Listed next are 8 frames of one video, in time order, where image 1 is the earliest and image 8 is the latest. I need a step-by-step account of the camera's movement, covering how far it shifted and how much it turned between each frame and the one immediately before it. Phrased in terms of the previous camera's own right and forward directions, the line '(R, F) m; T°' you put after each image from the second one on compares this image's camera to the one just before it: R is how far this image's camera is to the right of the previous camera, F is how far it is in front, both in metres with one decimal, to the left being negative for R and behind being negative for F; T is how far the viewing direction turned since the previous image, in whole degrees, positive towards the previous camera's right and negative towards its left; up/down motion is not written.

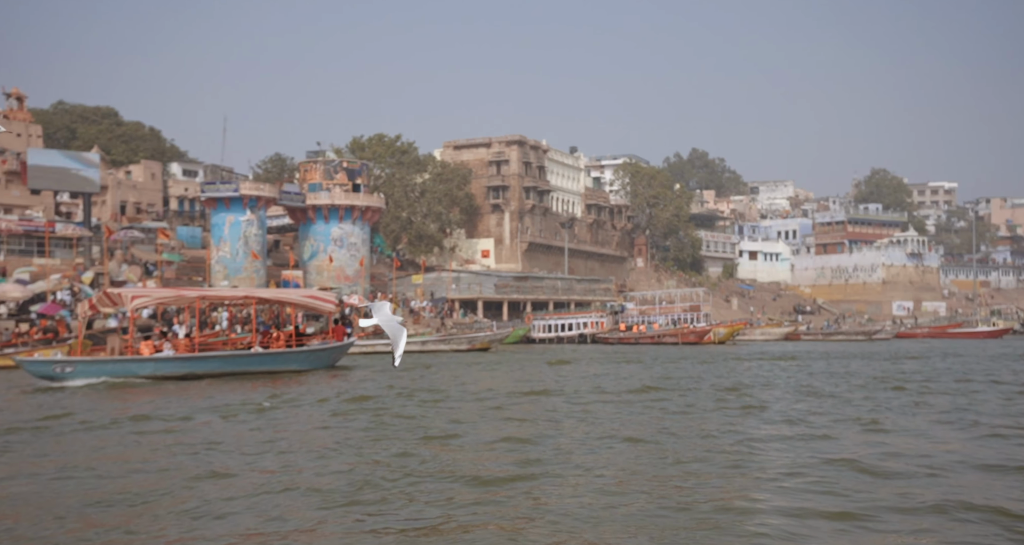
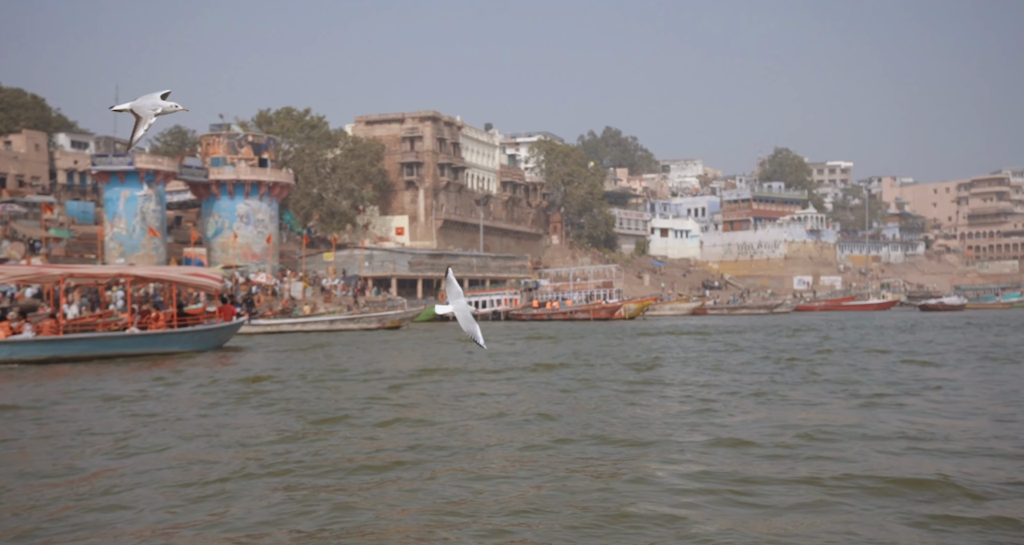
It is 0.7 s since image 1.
(-0.4, +0.5) m; +5°
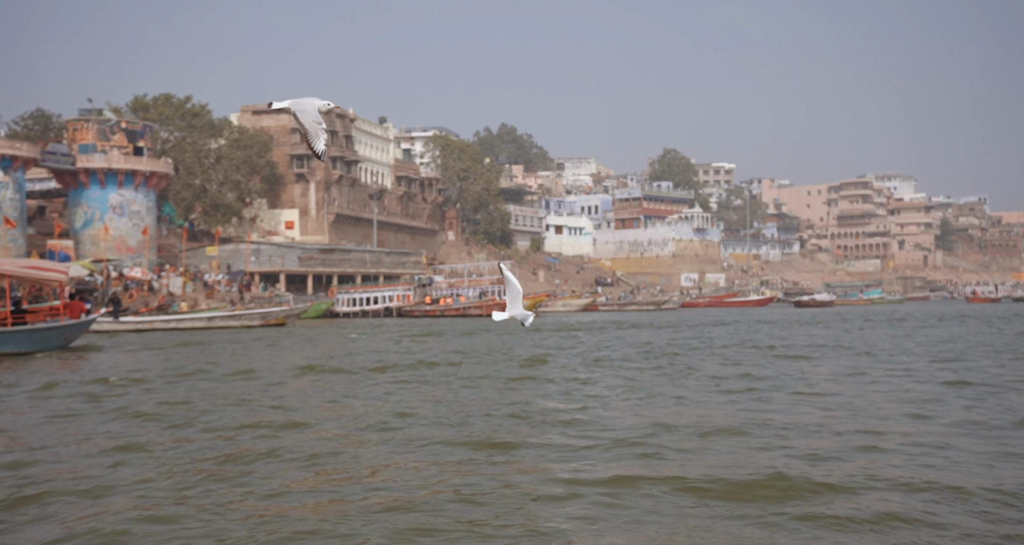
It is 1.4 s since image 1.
(+0.1, 0.0) m; +6°
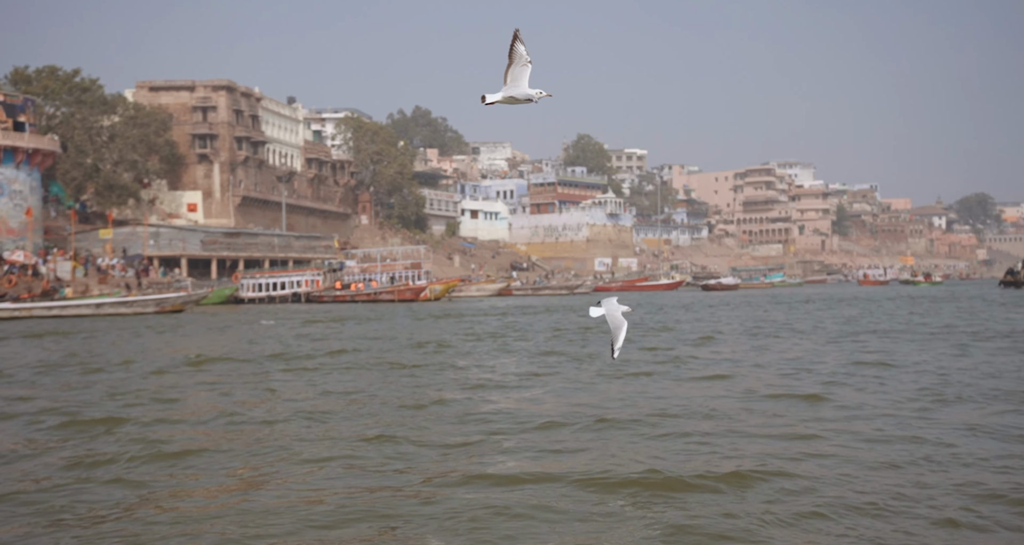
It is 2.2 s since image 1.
(+0.1, +0.2) m; +4°
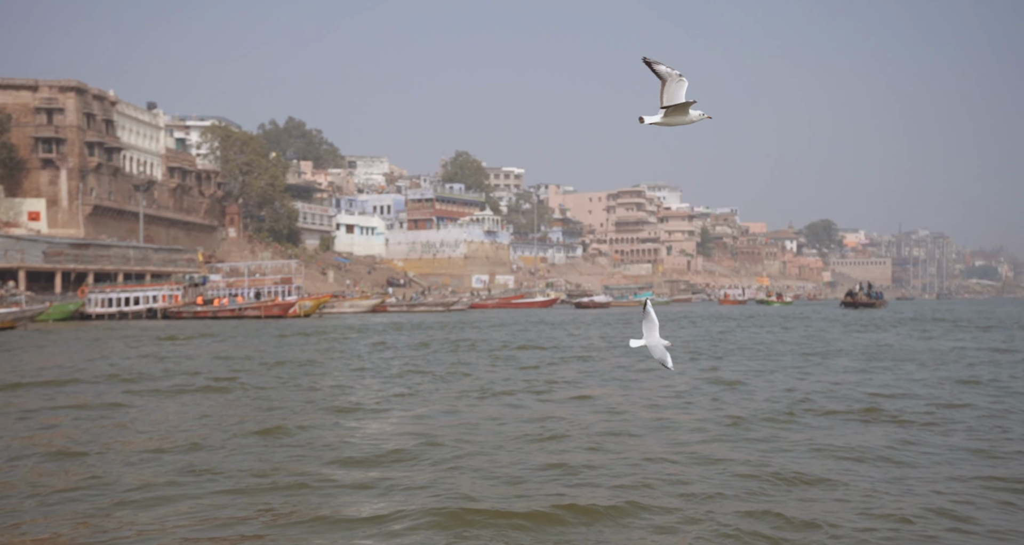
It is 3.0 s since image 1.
(+0.1, +0.4) m; +6°
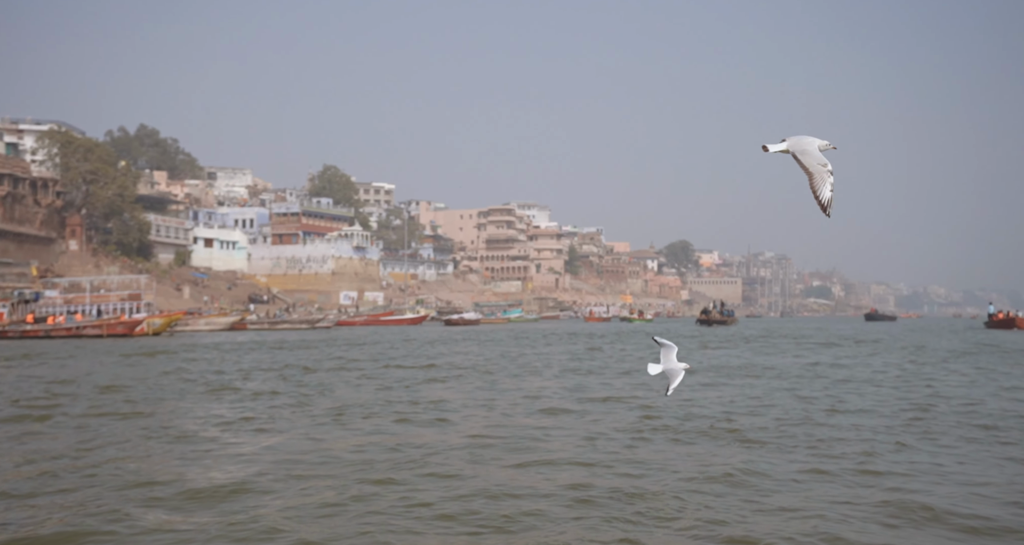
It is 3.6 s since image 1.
(+0.2, +0.7) m; +7°
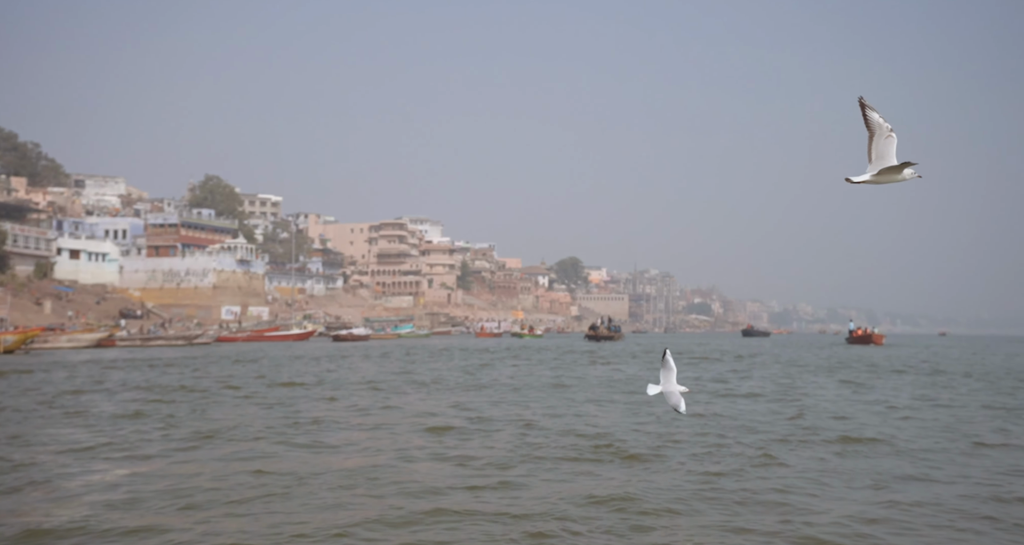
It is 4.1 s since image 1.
(+0.2, +1.0) m; +6°
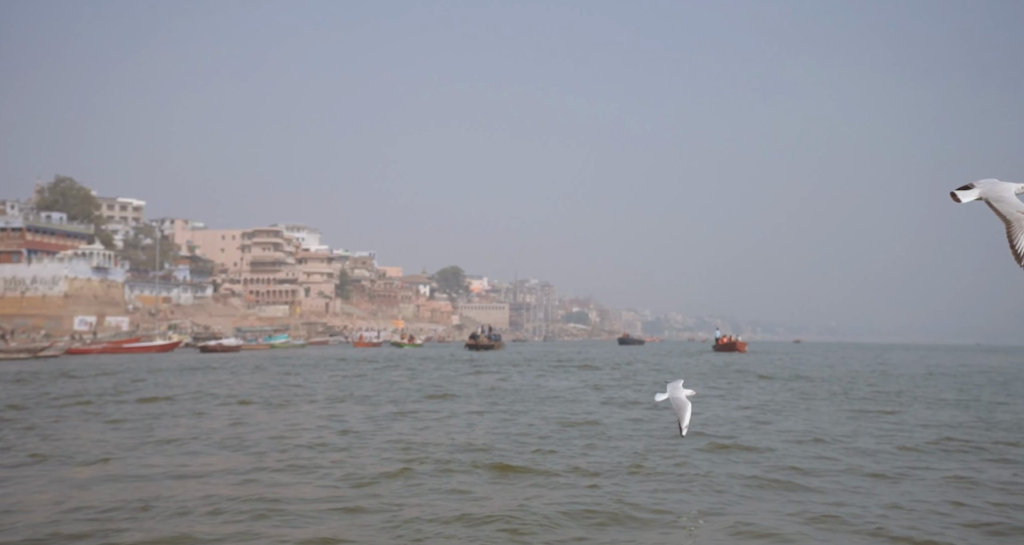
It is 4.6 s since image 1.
(+0.4, +1.8) m; +6°
